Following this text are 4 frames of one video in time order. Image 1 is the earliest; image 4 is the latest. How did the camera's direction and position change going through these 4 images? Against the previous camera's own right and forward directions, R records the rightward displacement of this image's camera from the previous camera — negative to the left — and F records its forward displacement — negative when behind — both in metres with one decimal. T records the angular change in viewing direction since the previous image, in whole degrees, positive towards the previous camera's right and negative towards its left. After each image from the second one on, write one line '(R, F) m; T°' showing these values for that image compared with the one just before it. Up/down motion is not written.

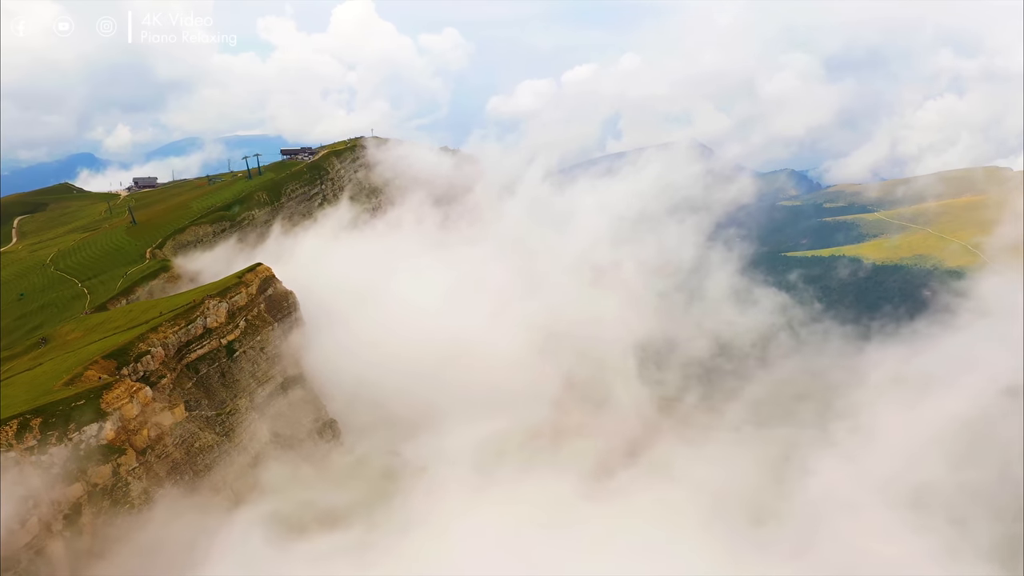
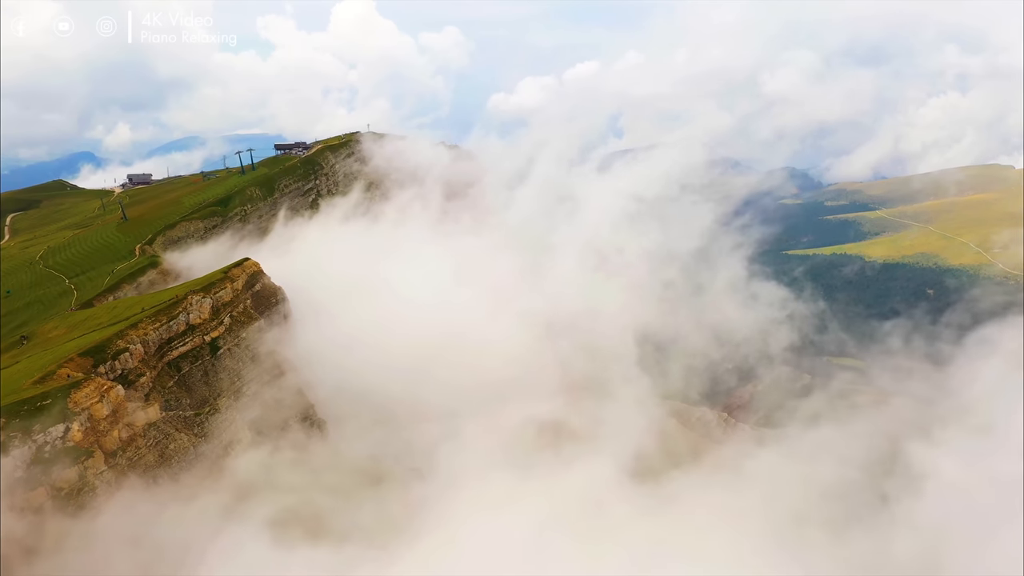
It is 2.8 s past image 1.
(+1.1, +2.8) m; 0°
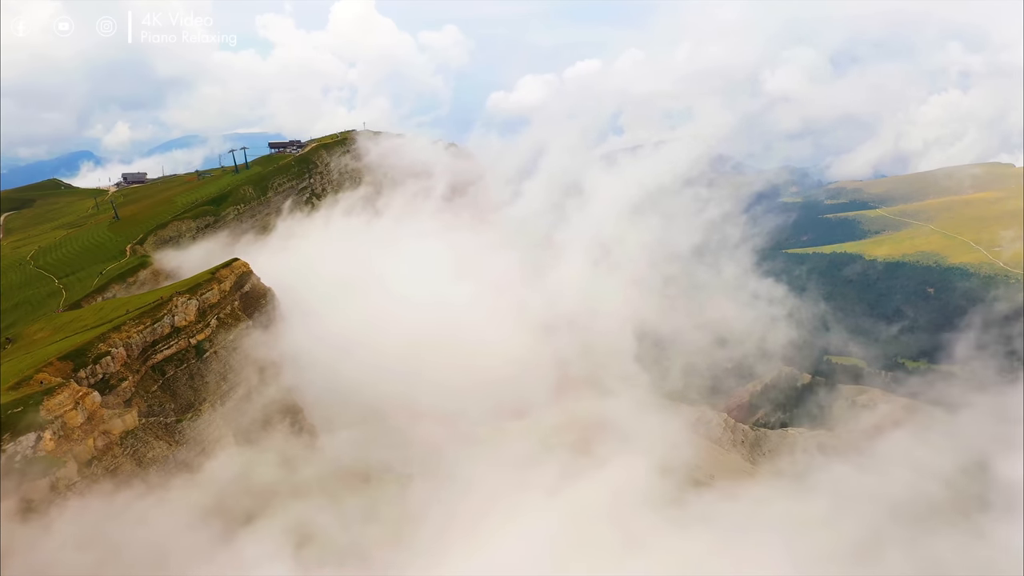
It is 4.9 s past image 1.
(+1.0, +1.9) m; 0°
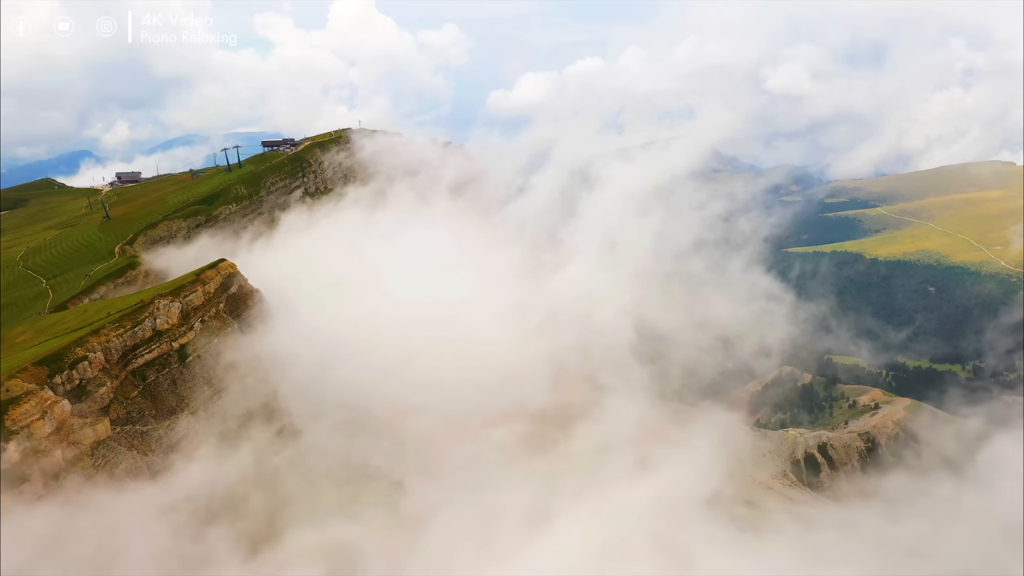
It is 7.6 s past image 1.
(+1.2, +2.2) m; 0°
